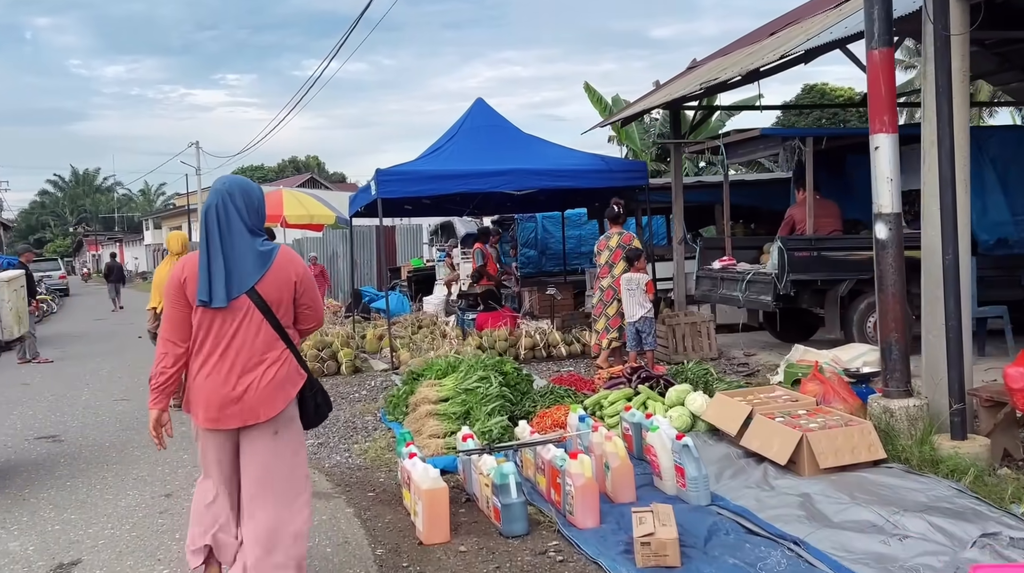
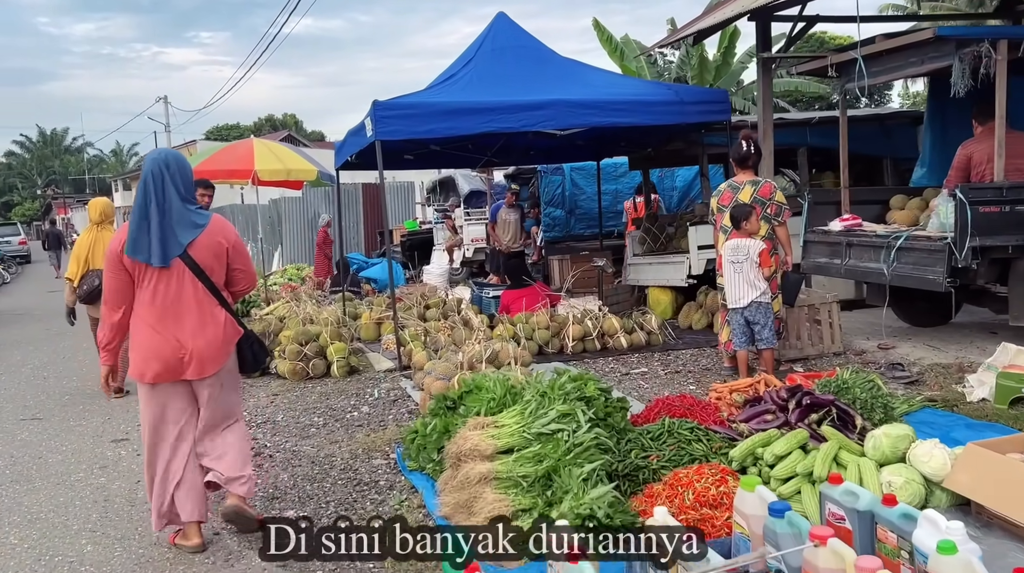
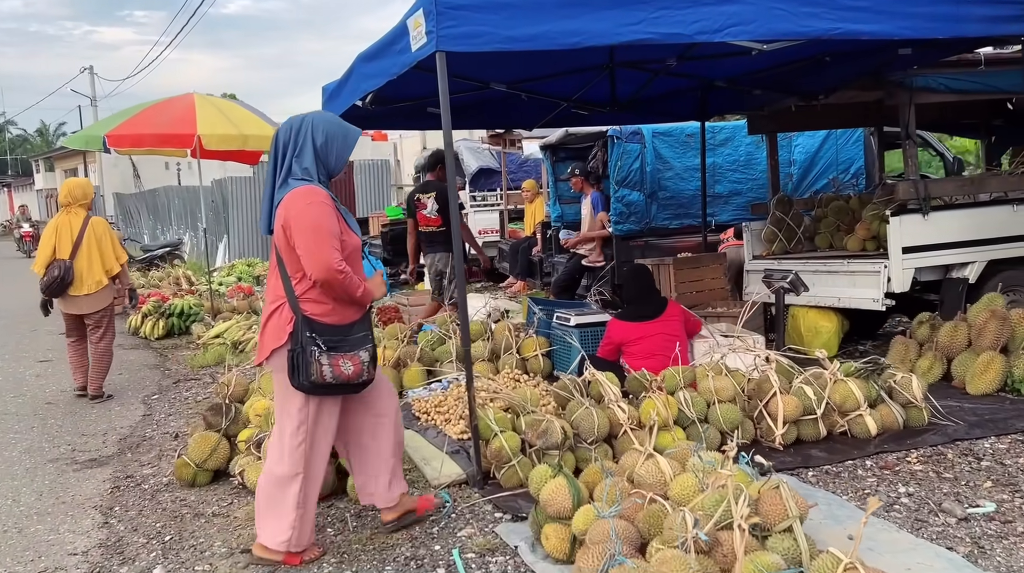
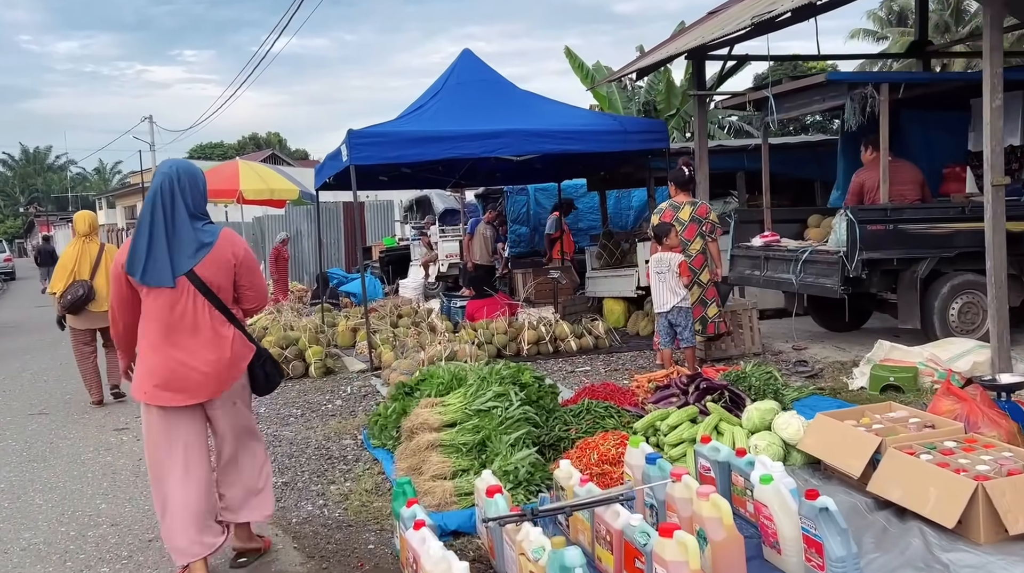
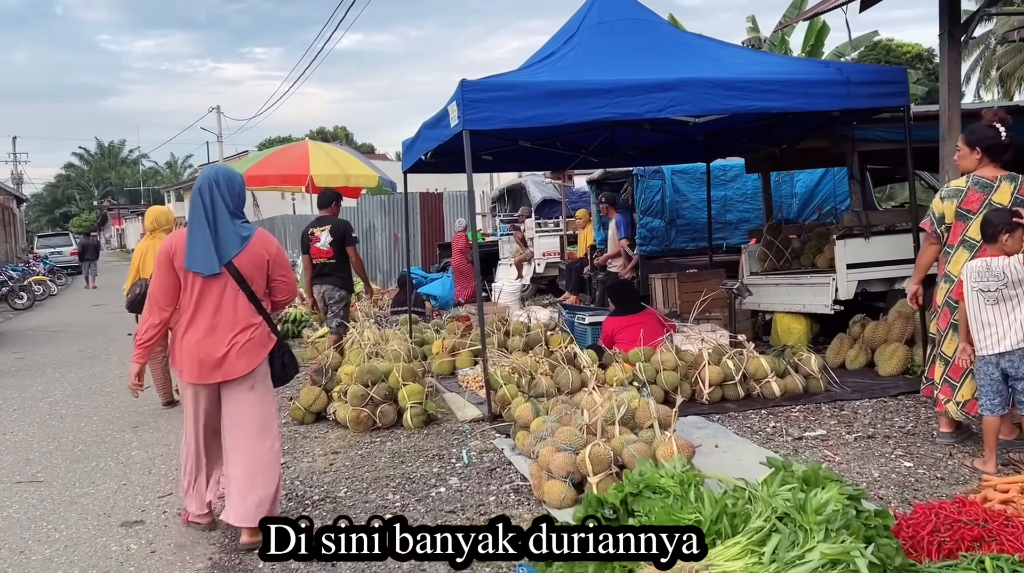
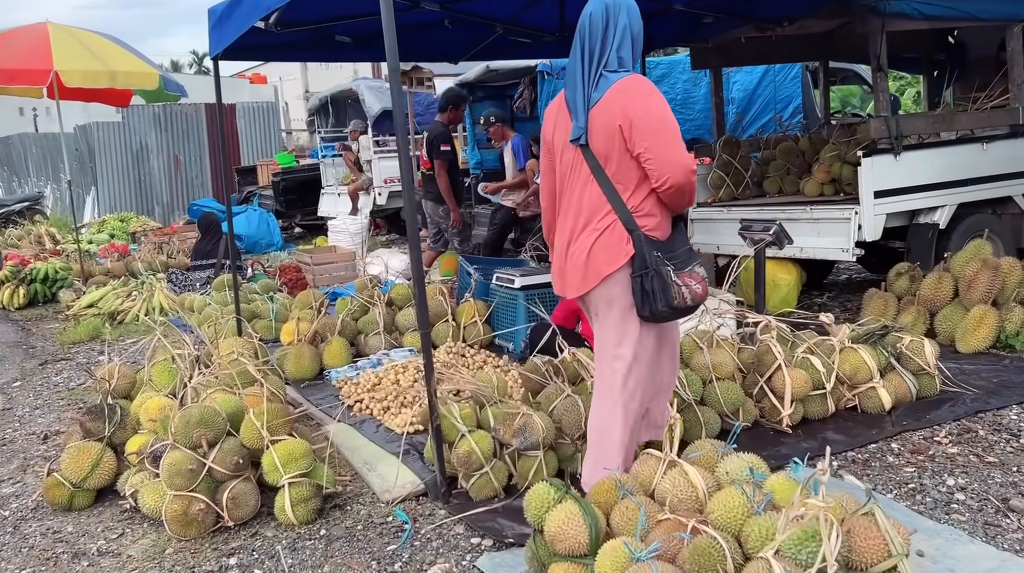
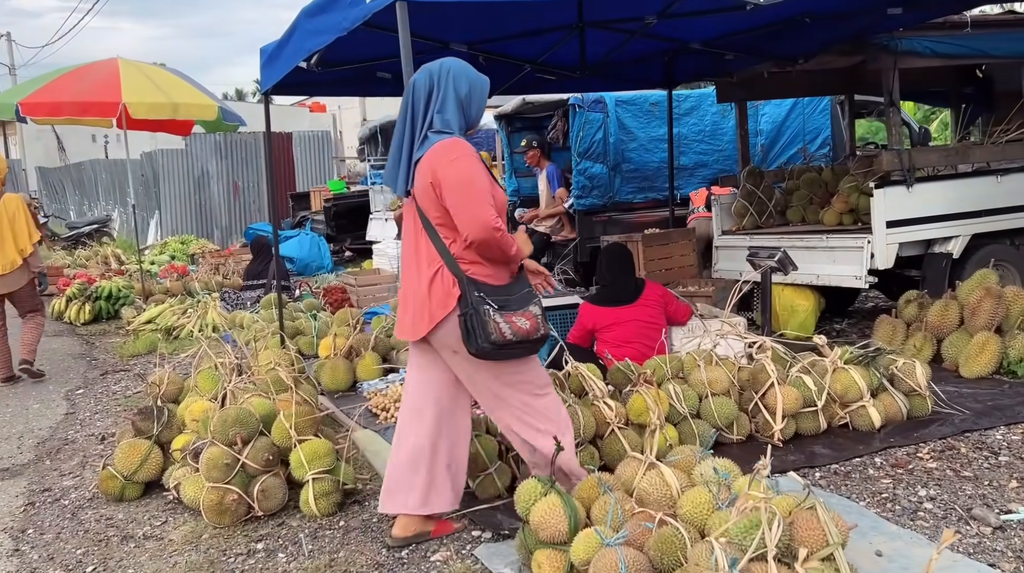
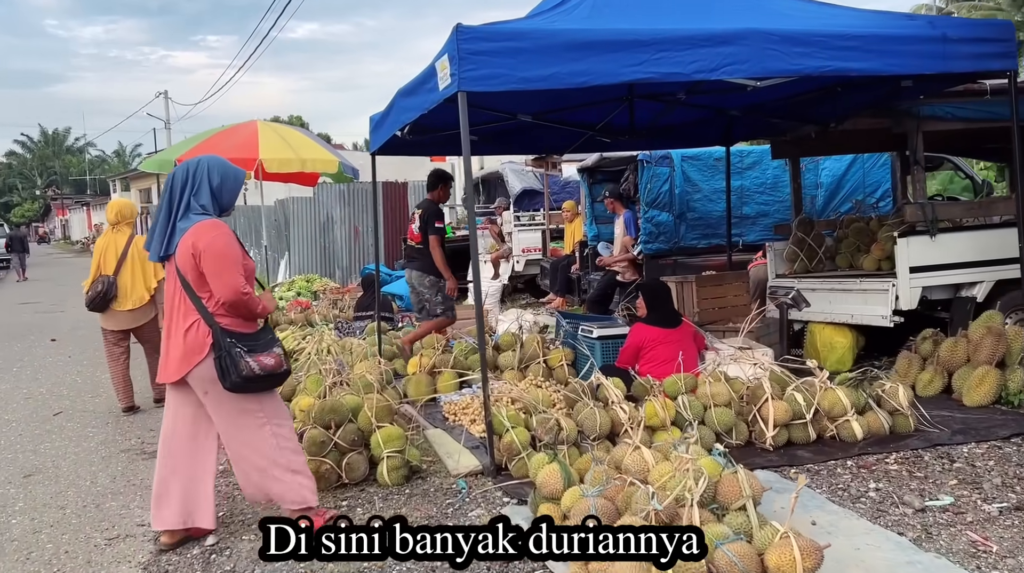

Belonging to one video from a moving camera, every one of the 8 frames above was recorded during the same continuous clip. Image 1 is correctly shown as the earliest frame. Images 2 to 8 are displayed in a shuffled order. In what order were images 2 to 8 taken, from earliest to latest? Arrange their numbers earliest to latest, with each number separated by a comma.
4, 2, 5, 8, 3, 7, 6
